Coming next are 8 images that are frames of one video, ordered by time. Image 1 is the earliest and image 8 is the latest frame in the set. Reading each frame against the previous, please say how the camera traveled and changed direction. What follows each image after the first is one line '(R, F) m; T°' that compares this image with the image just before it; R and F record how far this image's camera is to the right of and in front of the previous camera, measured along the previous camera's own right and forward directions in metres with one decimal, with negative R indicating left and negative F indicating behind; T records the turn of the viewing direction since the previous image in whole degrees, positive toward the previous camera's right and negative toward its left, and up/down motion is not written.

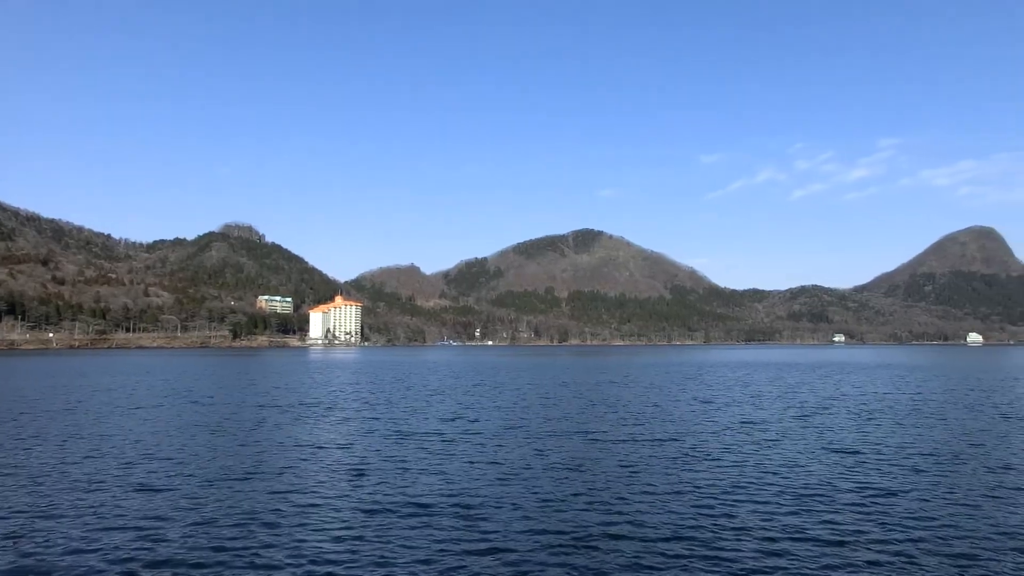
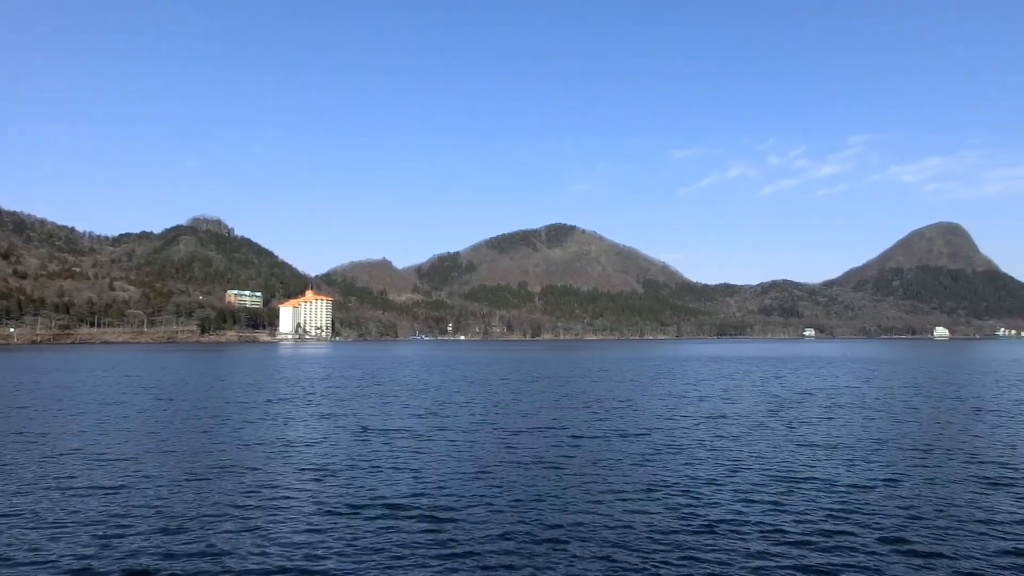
(0.0, +0.3) m; +2°
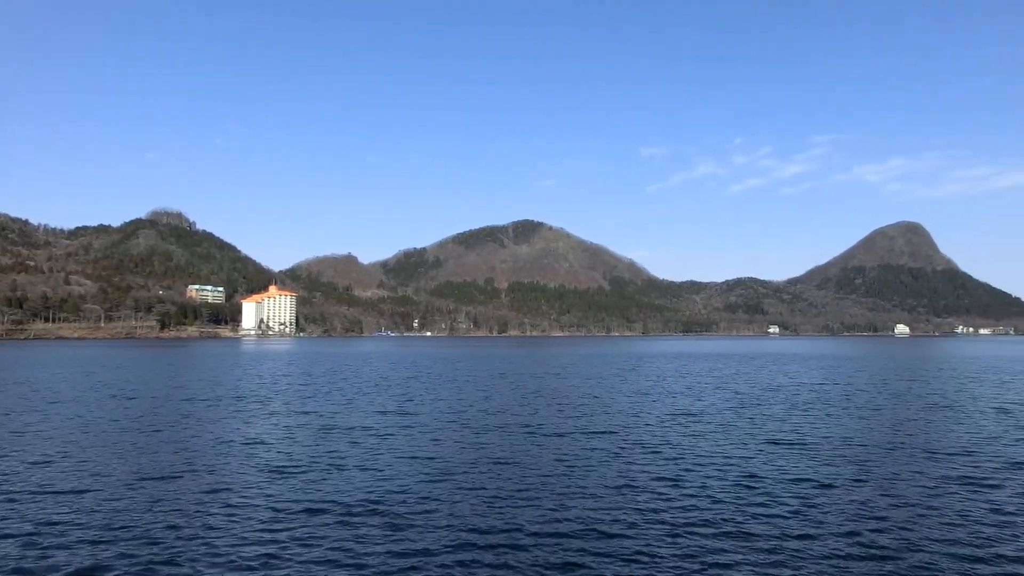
(-0.1, +0.3) m; +3°
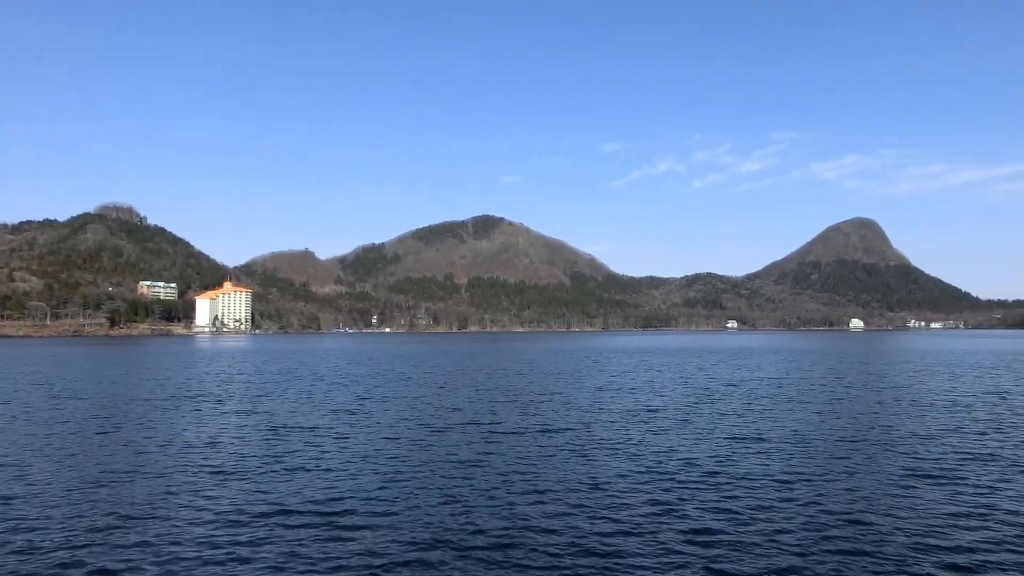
(-0.1, +0.3) m; +3°
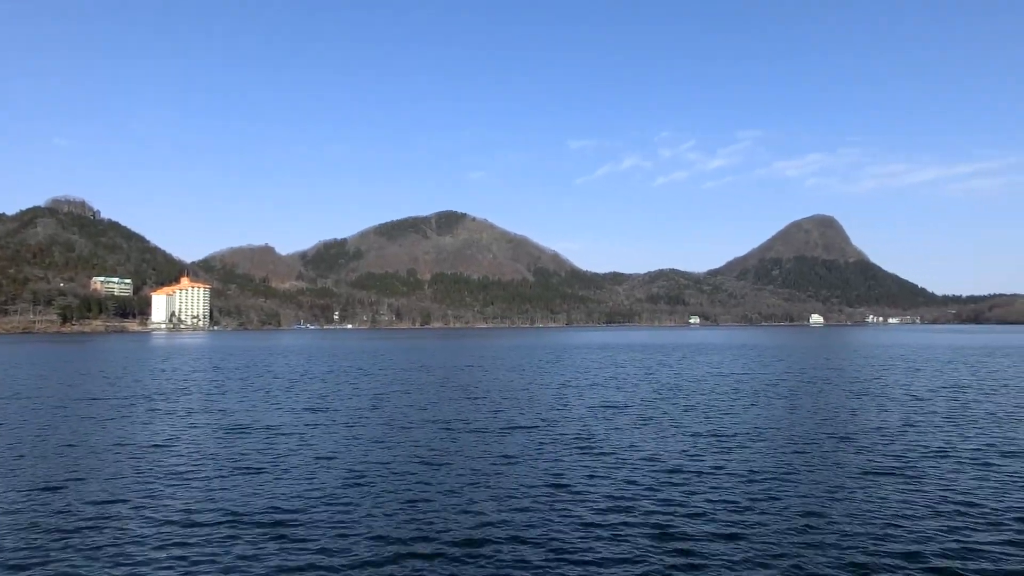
(-0.1, +0.3) m; +3°
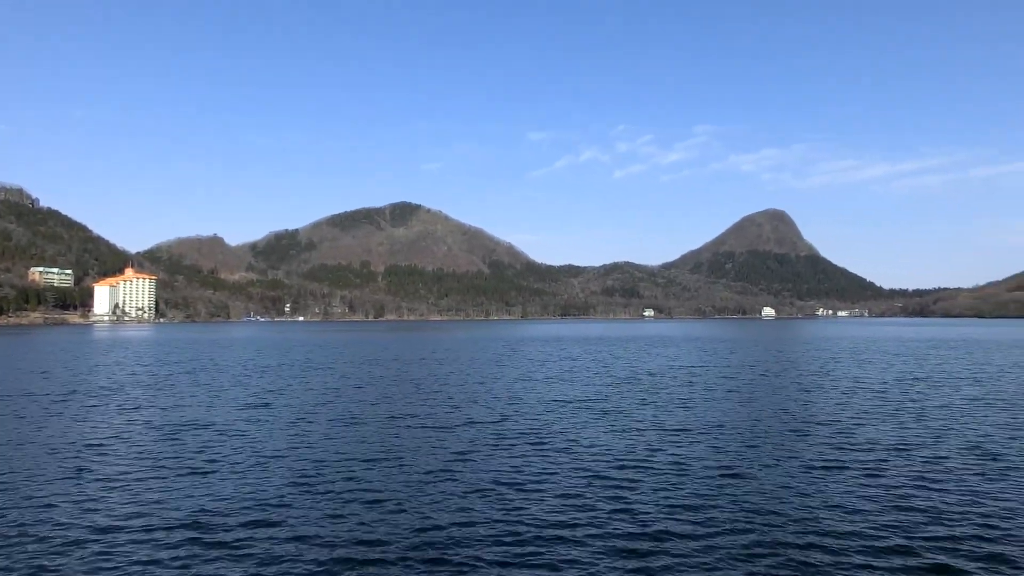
(-0.1, +0.4) m; +3°
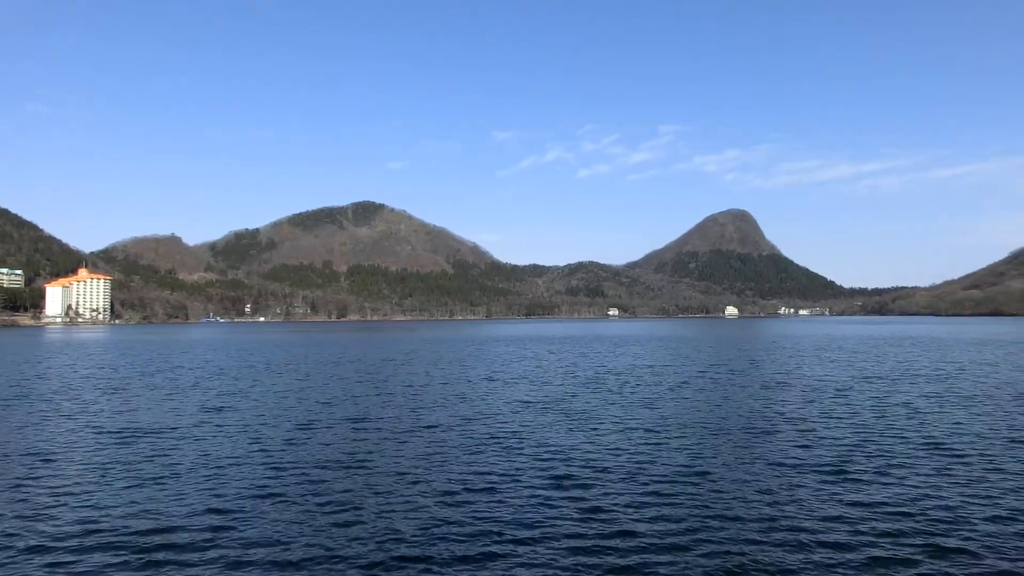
(0.0, +0.3) m; +3°
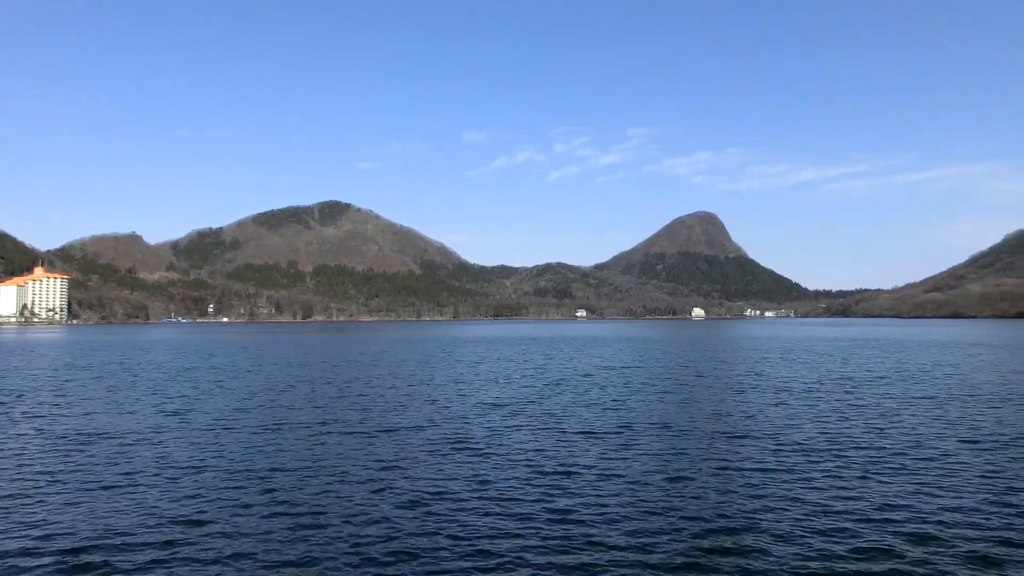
(0.0, +0.3) m; +2°
